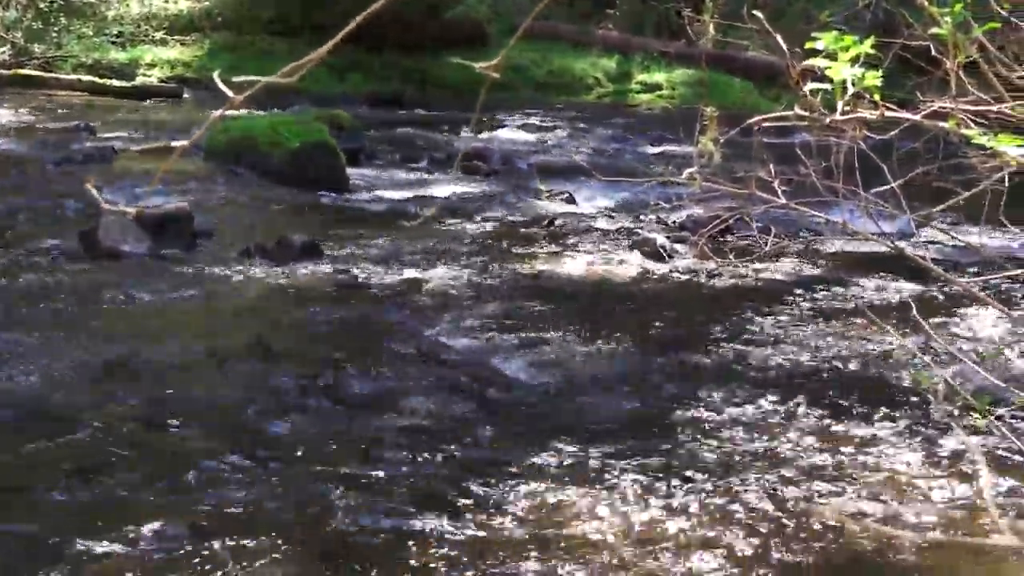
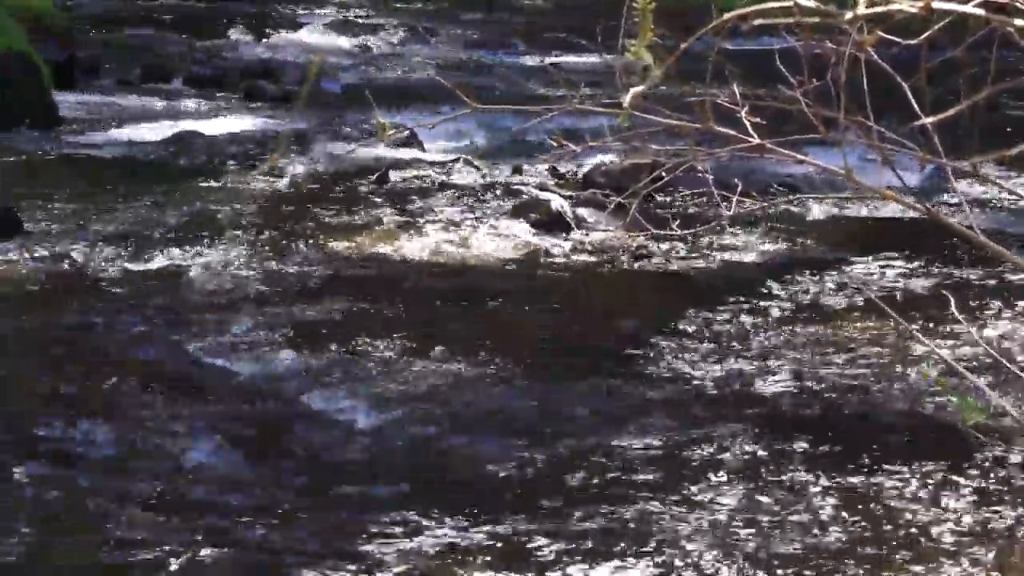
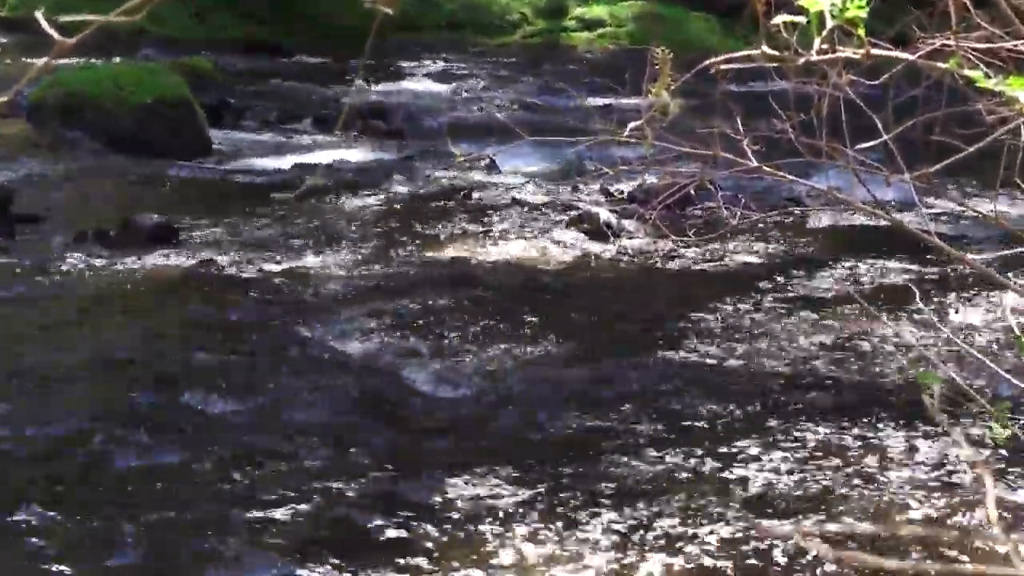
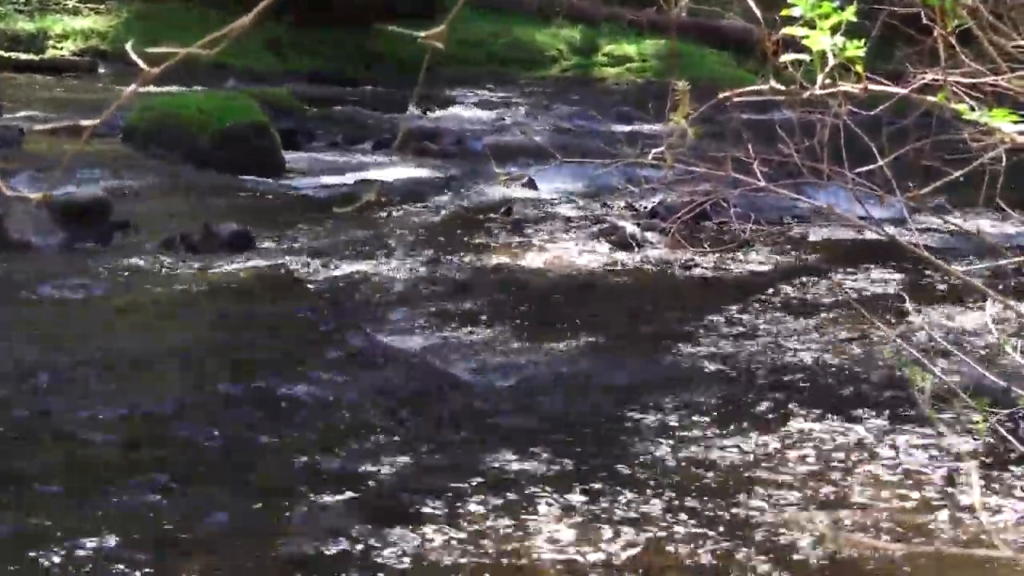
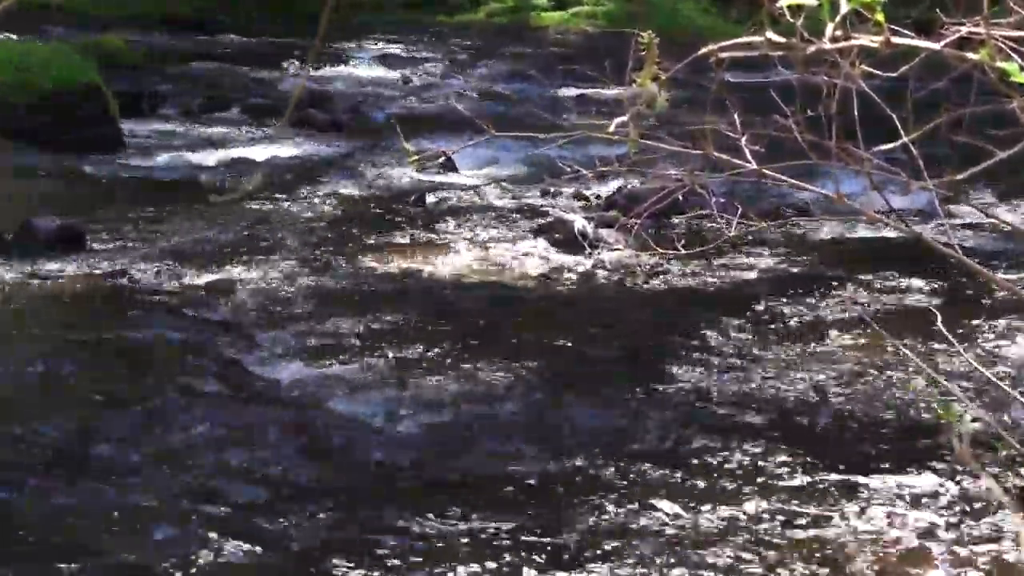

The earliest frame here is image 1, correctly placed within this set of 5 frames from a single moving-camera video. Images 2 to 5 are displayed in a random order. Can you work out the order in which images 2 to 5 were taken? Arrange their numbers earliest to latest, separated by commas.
4, 3, 5, 2
